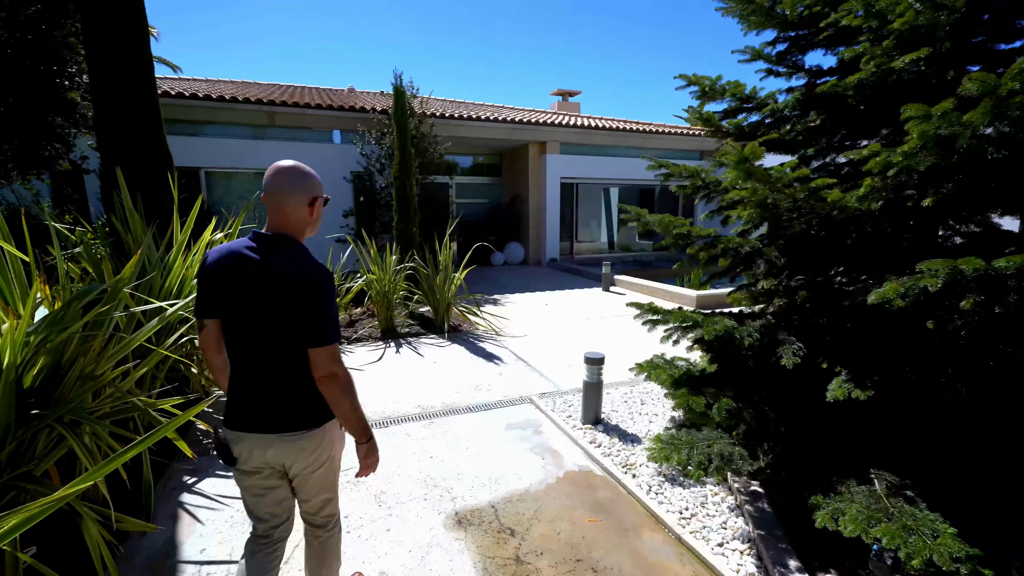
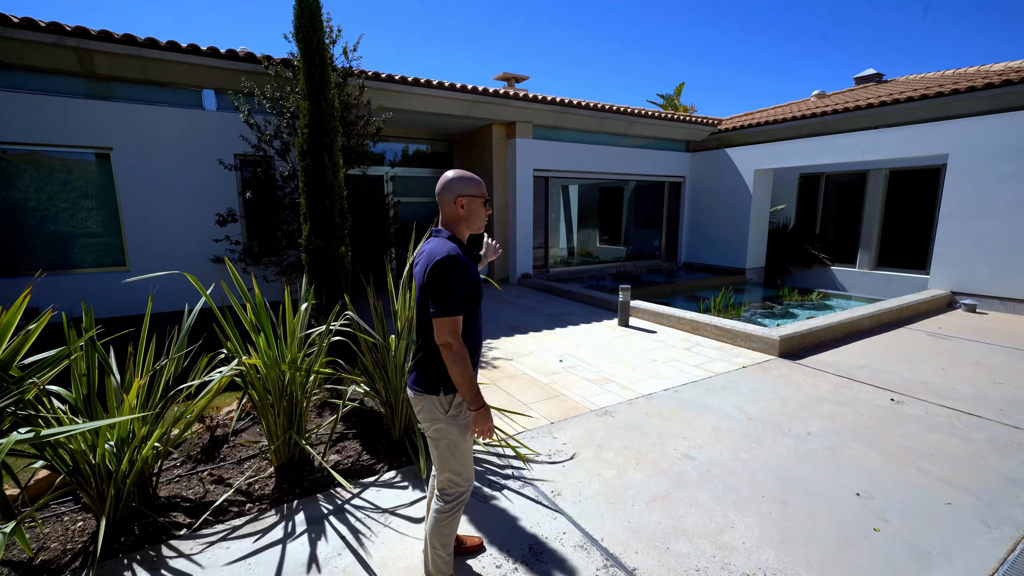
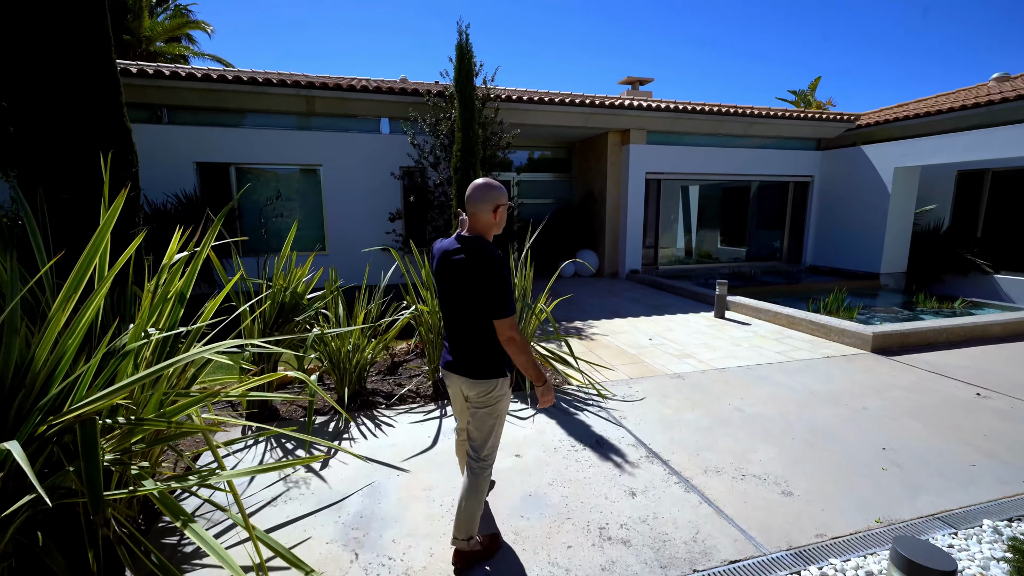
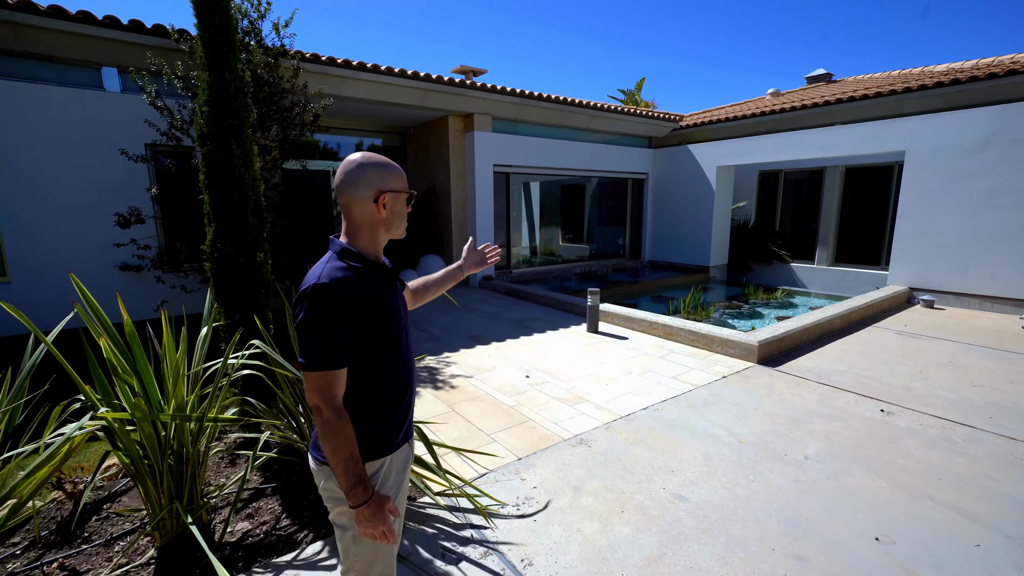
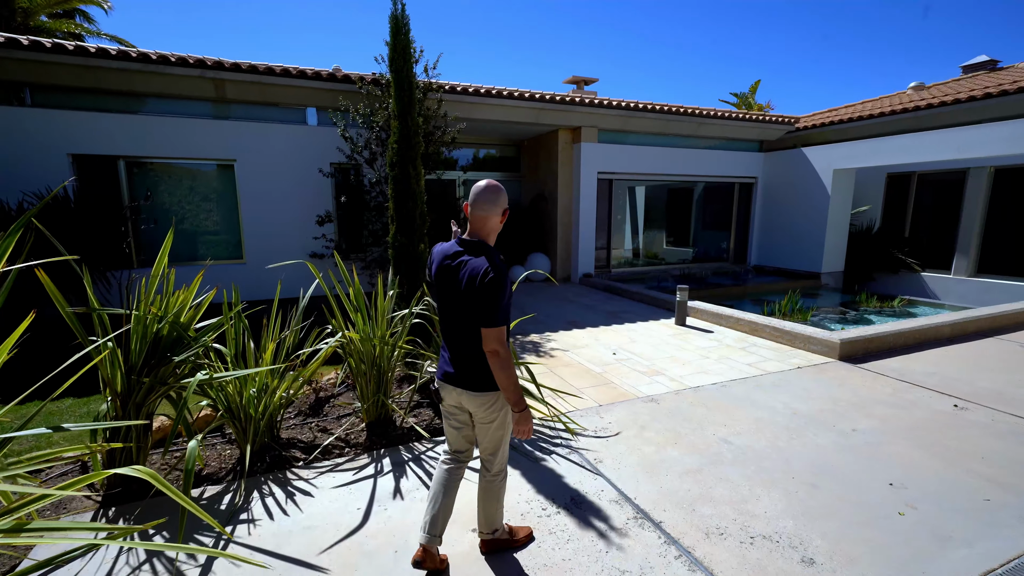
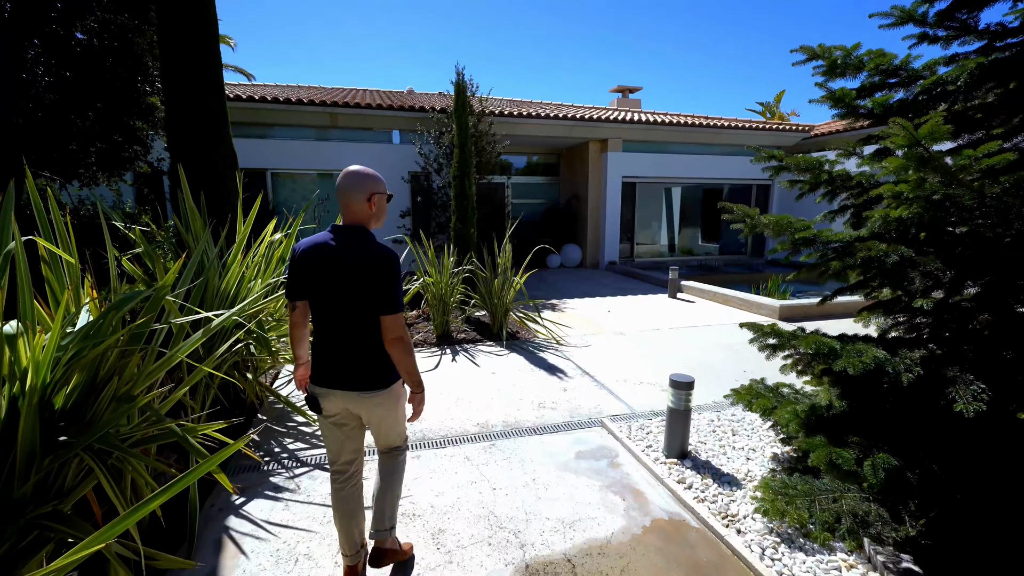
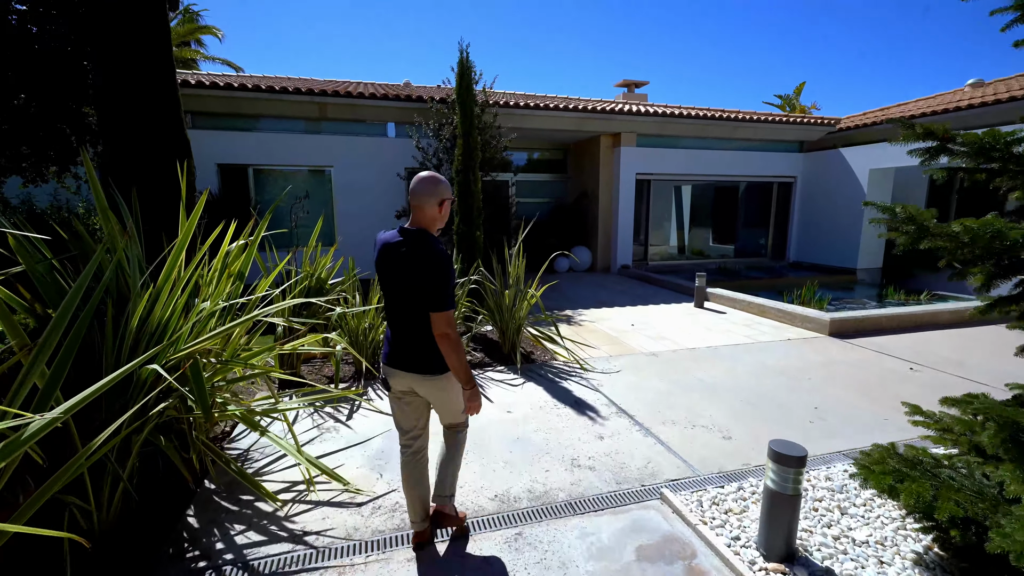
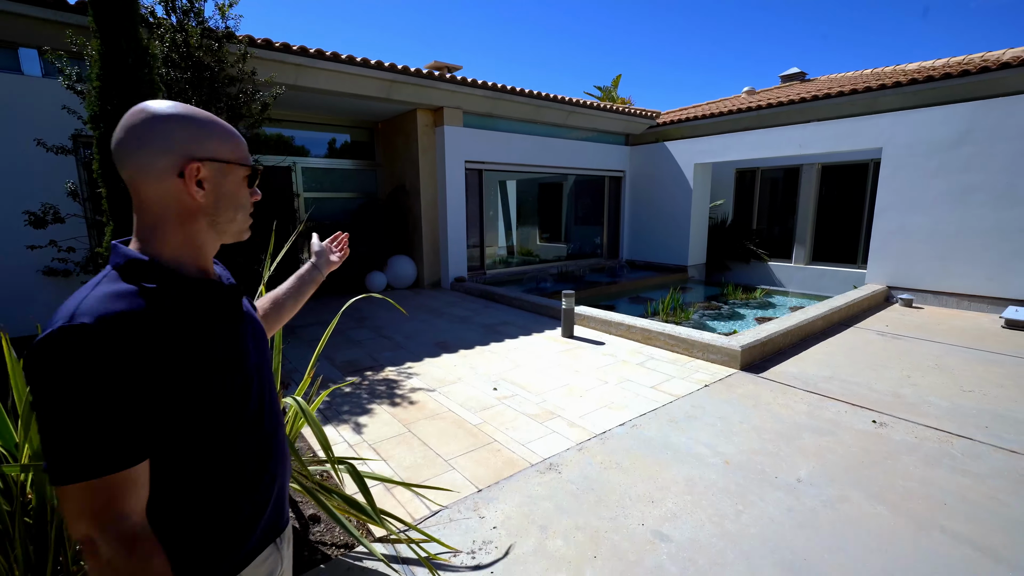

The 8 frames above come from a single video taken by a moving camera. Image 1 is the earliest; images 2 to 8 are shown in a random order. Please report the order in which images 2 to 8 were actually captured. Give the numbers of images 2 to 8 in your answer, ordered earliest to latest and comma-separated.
6, 7, 3, 5, 2, 4, 8
